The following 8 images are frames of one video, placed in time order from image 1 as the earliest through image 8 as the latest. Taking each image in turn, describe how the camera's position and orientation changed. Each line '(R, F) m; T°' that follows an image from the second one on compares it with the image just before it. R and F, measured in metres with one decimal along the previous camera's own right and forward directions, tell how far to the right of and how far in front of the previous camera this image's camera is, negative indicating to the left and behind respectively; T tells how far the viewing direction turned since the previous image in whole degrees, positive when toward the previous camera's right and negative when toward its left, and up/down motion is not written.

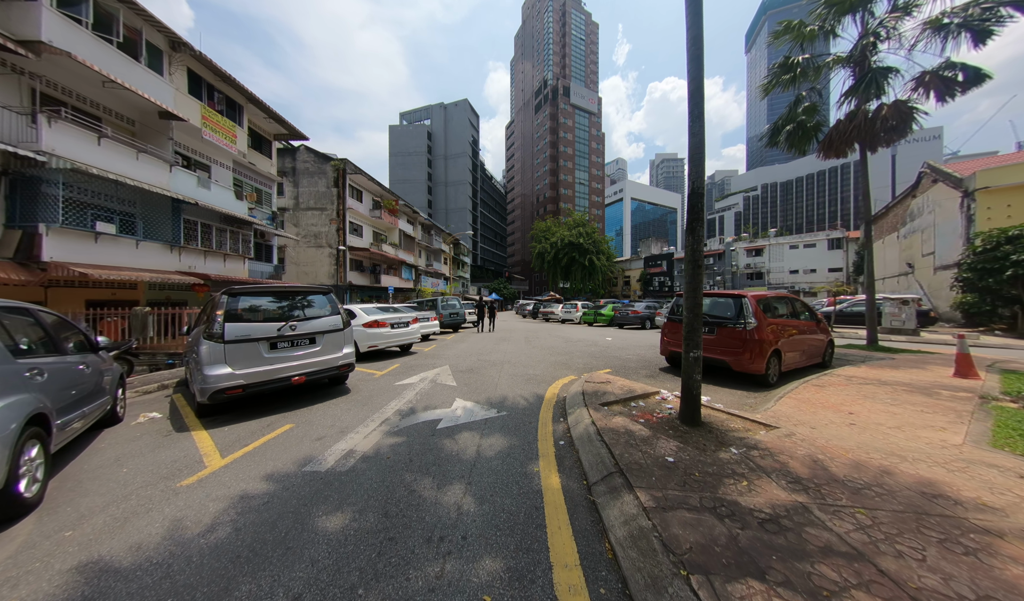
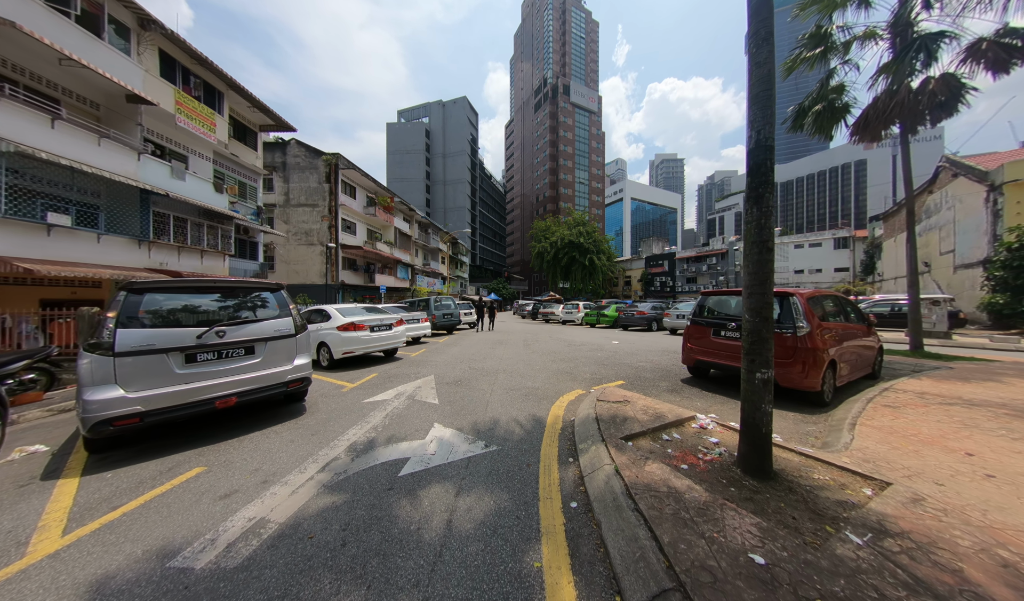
(+0.1, +1.0) m; 0°
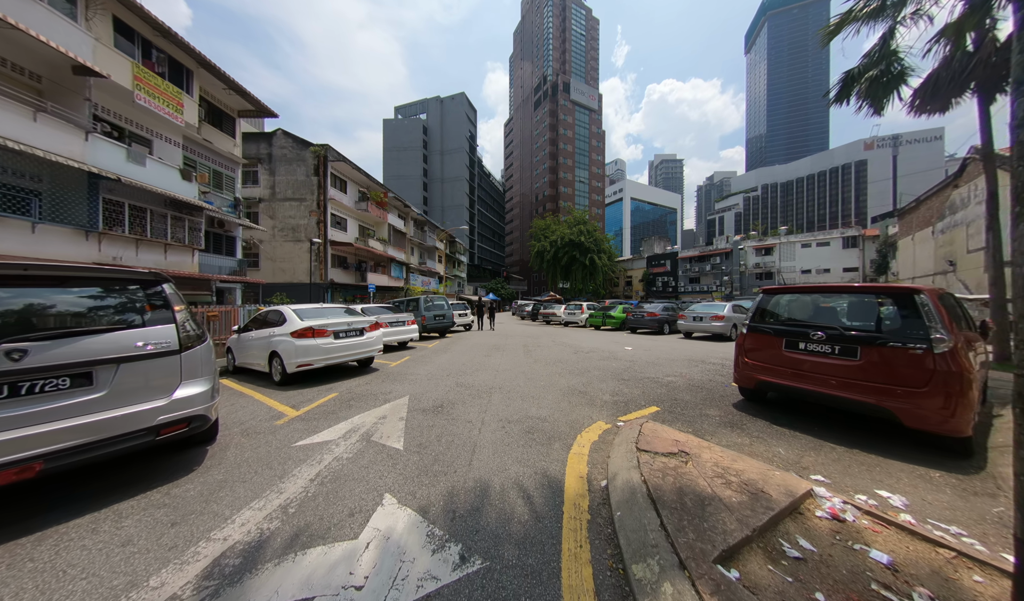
(0.0, +1.3) m; 0°
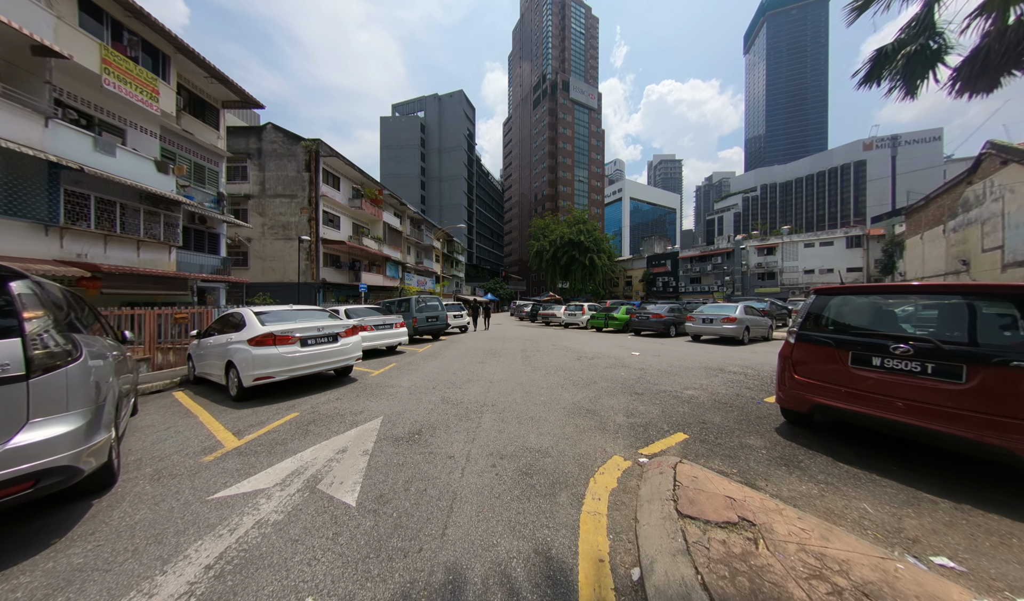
(+0.1, +0.8) m; 0°
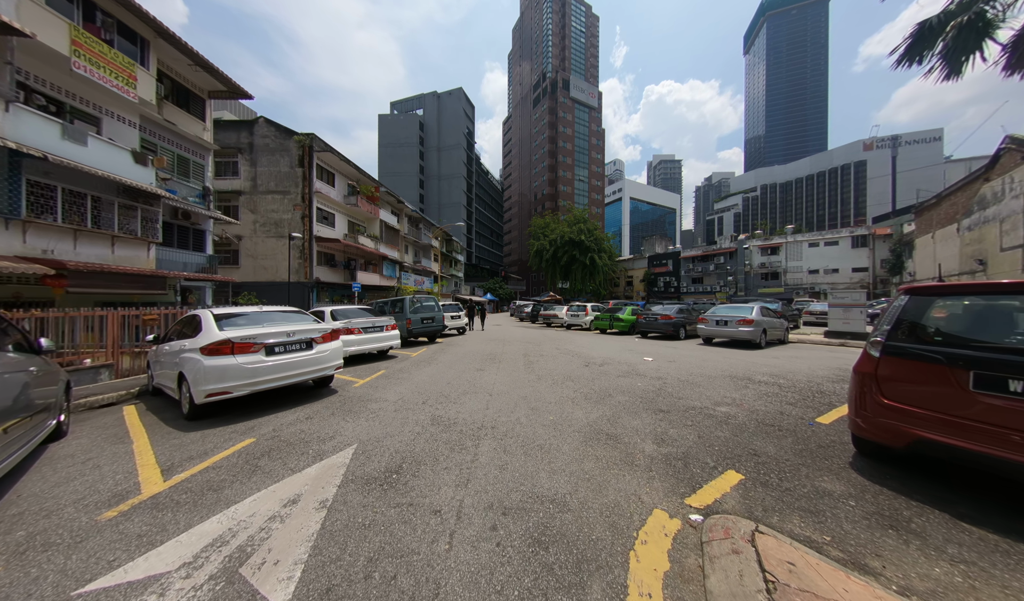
(-0.1, +0.7) m; 0°
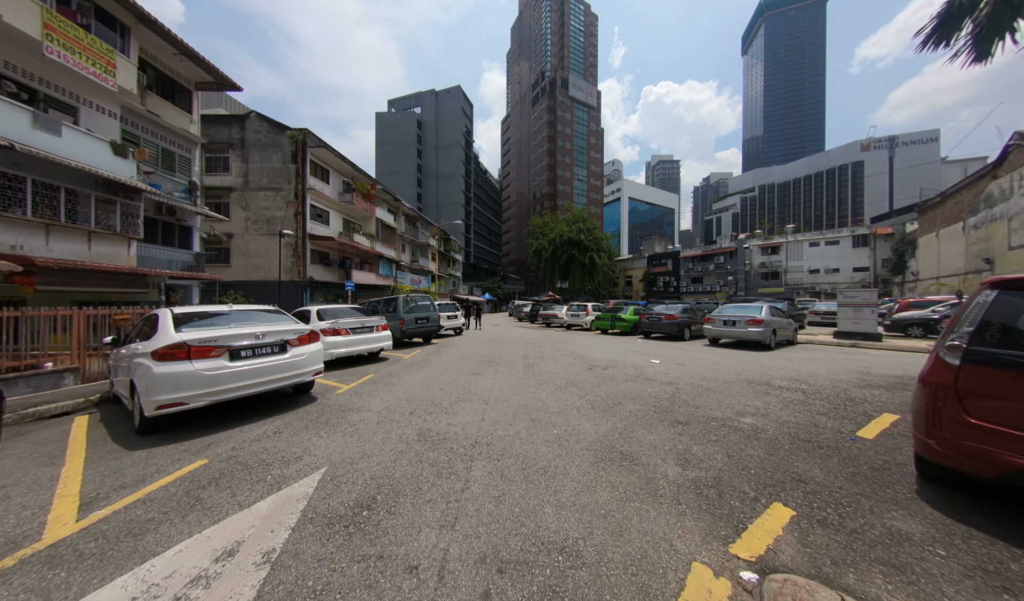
(0.0, +0.5) m; 0°
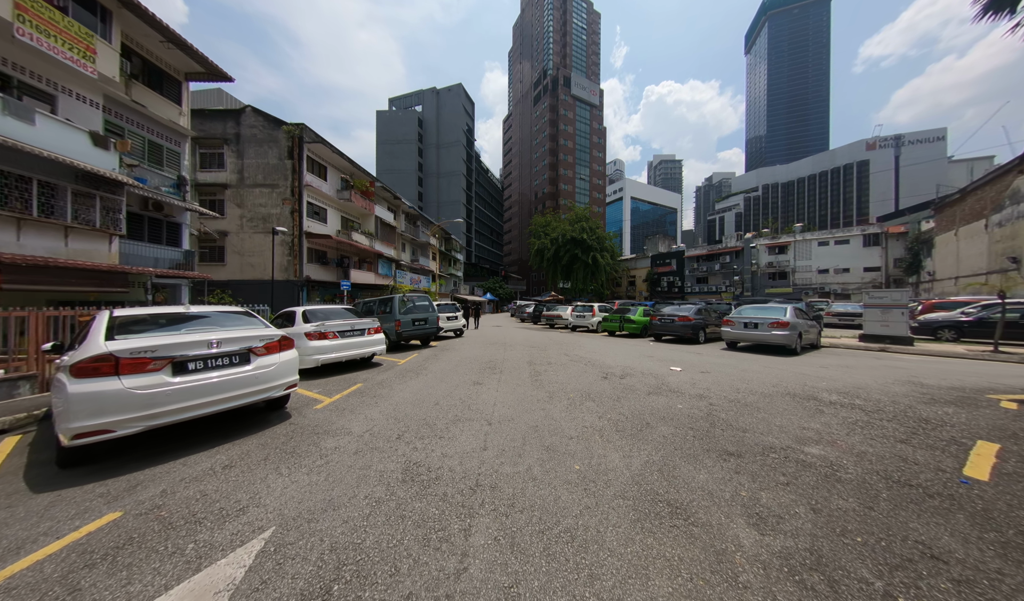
(-0.1, +0.7) m; 0°
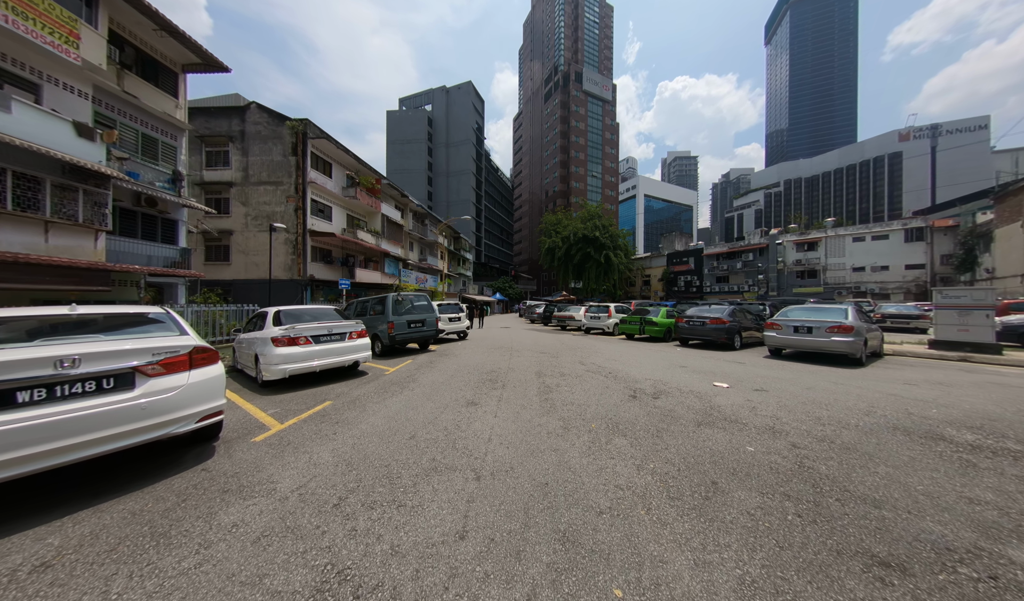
(+0.1, +1.2) m; -2°
